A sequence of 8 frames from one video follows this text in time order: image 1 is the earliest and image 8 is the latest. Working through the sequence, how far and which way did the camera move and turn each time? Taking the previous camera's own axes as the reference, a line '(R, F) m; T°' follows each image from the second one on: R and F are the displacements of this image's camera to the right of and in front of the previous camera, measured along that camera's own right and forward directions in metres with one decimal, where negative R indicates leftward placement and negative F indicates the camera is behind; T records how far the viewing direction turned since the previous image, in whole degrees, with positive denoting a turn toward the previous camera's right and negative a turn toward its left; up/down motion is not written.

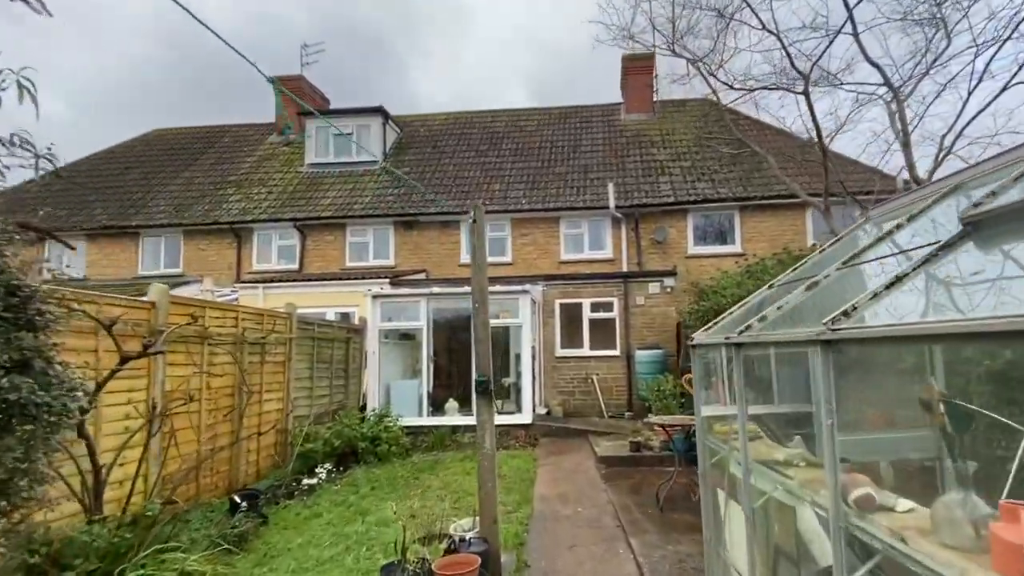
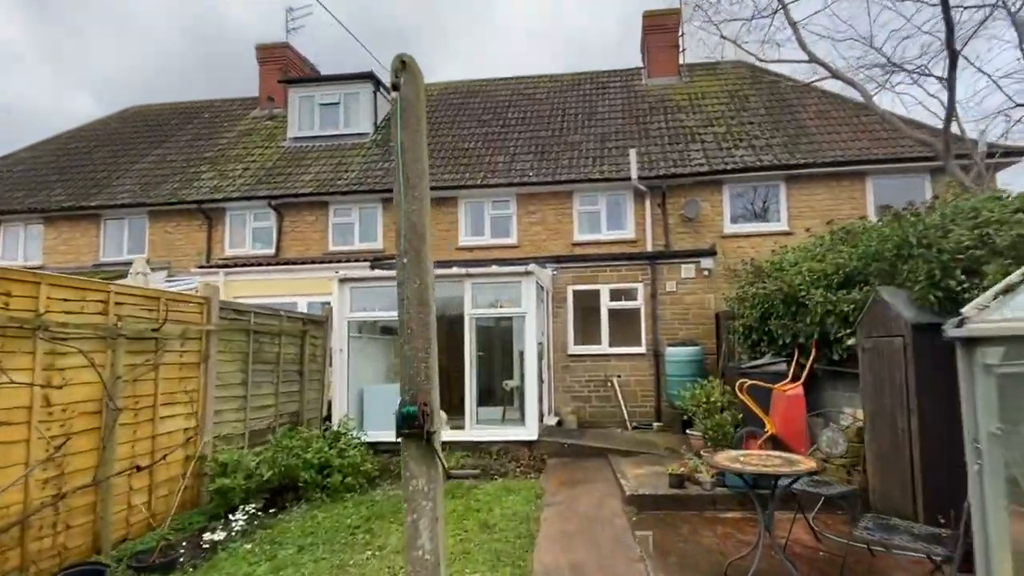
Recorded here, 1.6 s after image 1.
(+0.2, +2.5) m; -1°
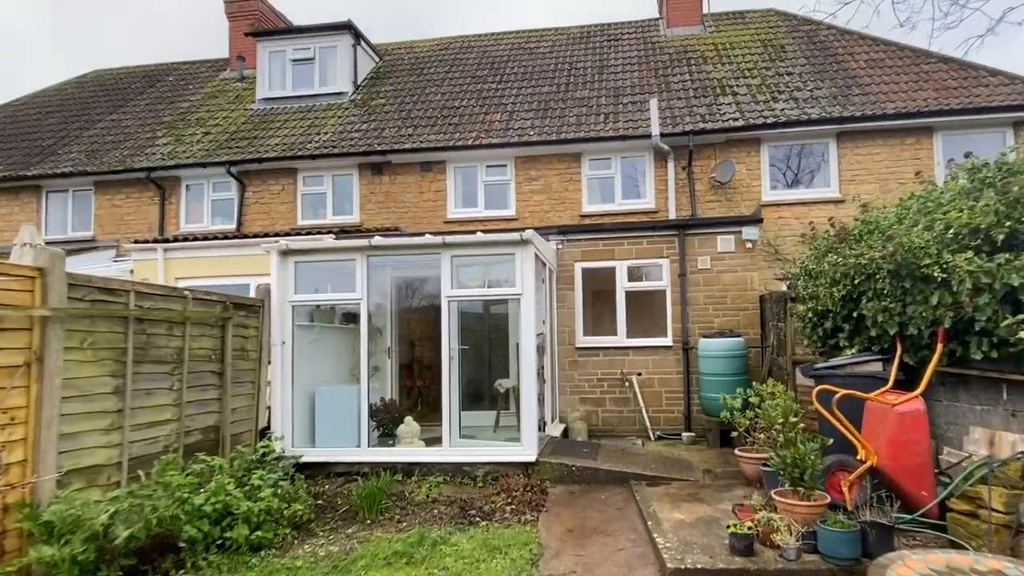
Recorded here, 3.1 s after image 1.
(+0.2, +2.3) m; -1°
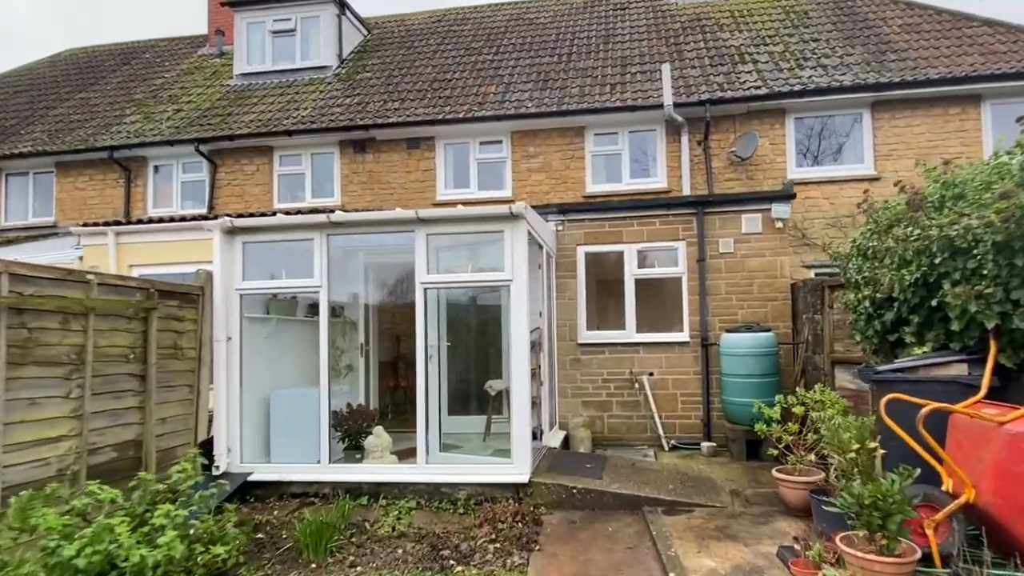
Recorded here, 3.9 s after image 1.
(+0.2, +1.2) m; 0°
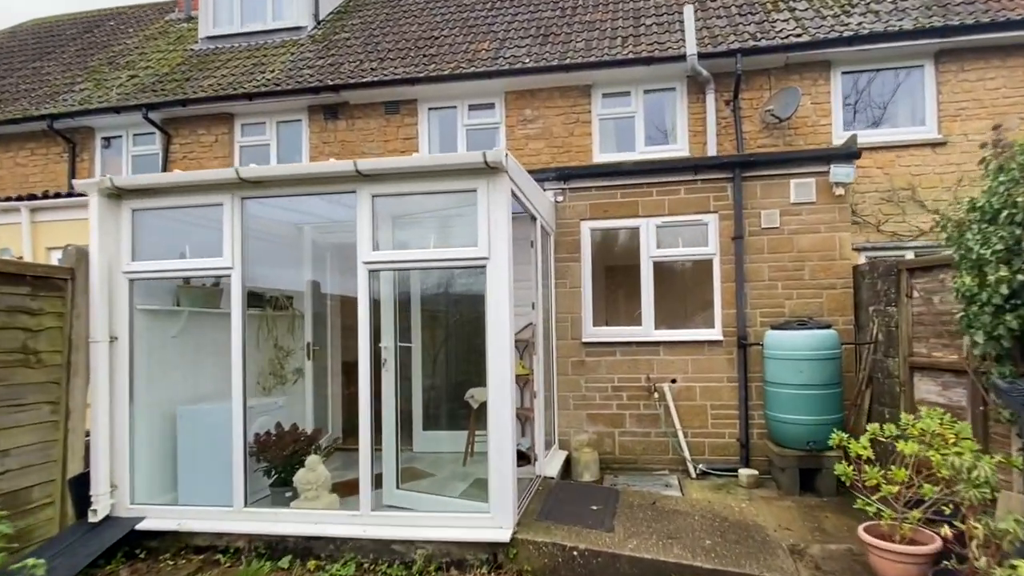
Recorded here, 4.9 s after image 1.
(+0.2, +1.6) m; -1°
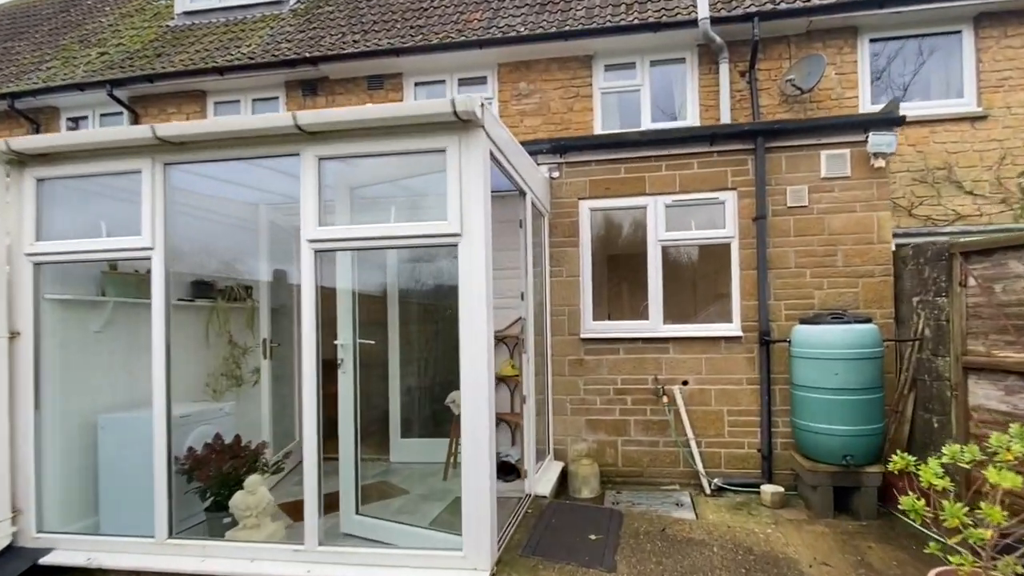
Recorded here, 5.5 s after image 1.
(+0.2, +0.8) m; 0°
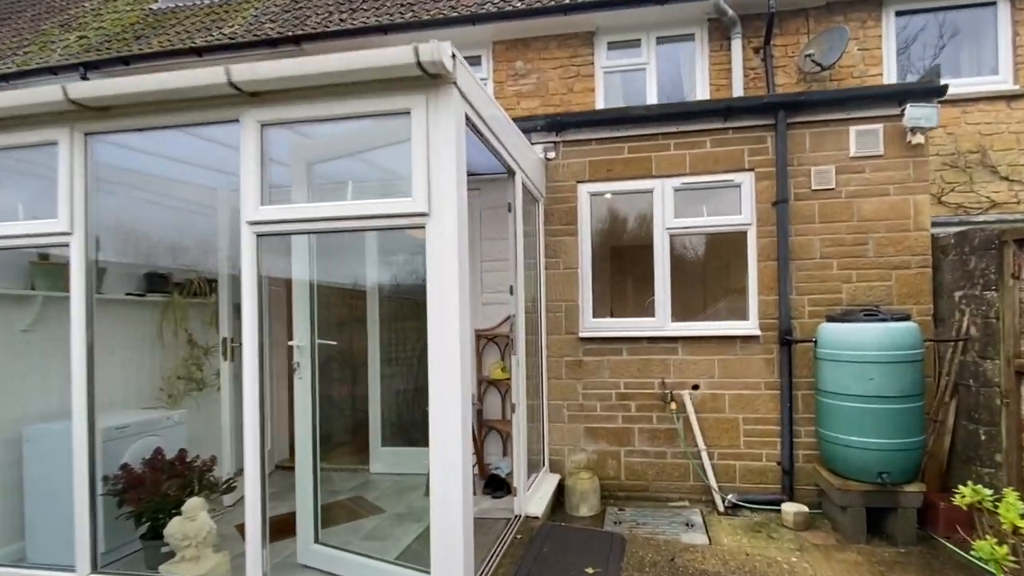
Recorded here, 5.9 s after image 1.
(+0.1, +0.6) m; 0°
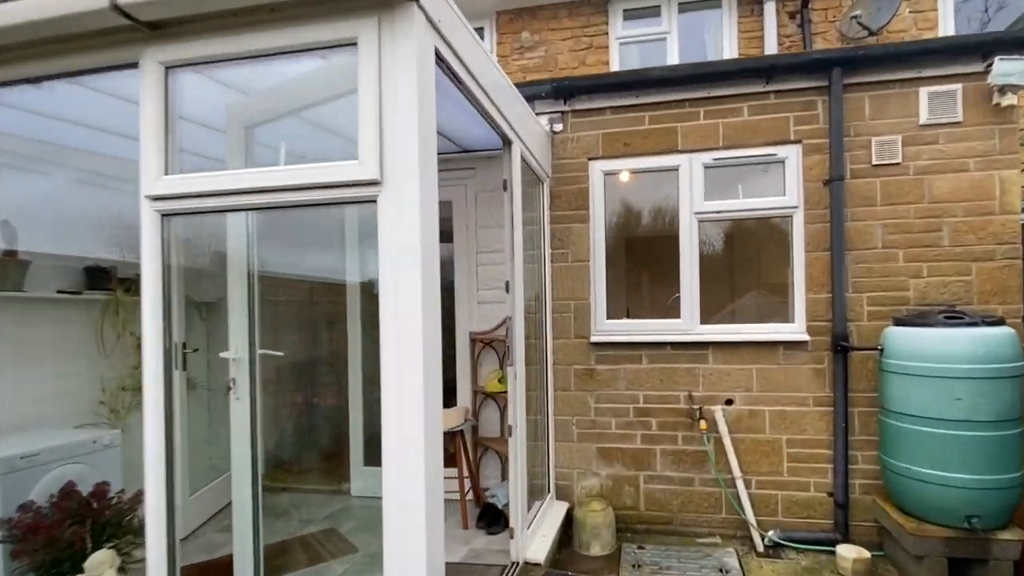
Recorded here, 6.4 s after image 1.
(+0.1, +0.8) m; -1°
